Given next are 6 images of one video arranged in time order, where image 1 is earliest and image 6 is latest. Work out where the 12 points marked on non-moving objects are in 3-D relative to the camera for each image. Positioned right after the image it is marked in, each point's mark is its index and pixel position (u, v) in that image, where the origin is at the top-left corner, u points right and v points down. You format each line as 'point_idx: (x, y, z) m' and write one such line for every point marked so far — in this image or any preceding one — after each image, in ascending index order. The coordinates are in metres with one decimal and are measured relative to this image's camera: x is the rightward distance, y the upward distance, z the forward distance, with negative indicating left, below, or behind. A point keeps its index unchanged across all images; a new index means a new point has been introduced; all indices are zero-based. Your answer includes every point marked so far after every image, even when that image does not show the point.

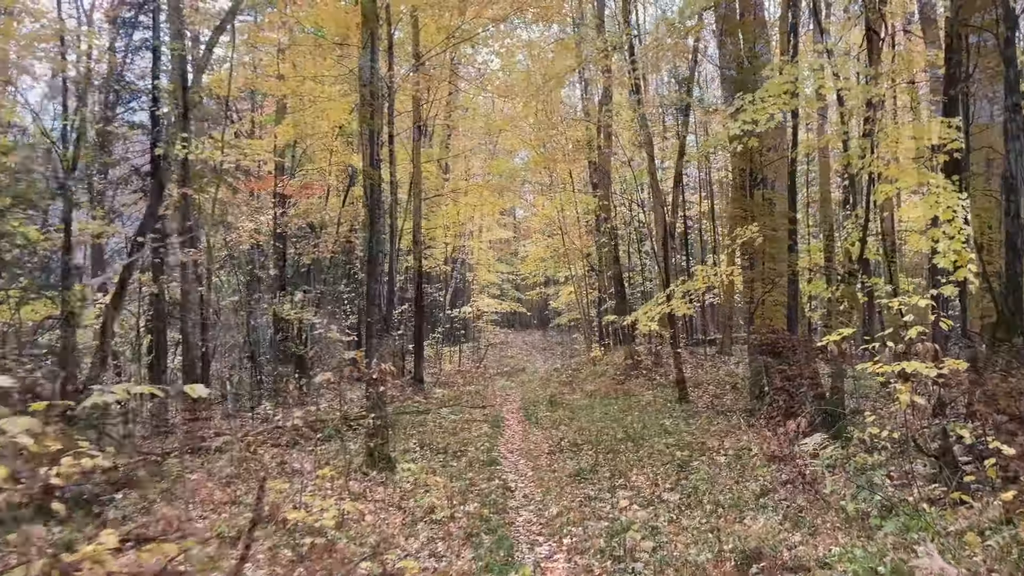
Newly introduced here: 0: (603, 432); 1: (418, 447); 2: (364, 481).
0: (+1.2, -1.9, +10.9) m
1: (-1.2, -2.1, +10.5) m
2: (-1.5, -2.0, +8.2) m
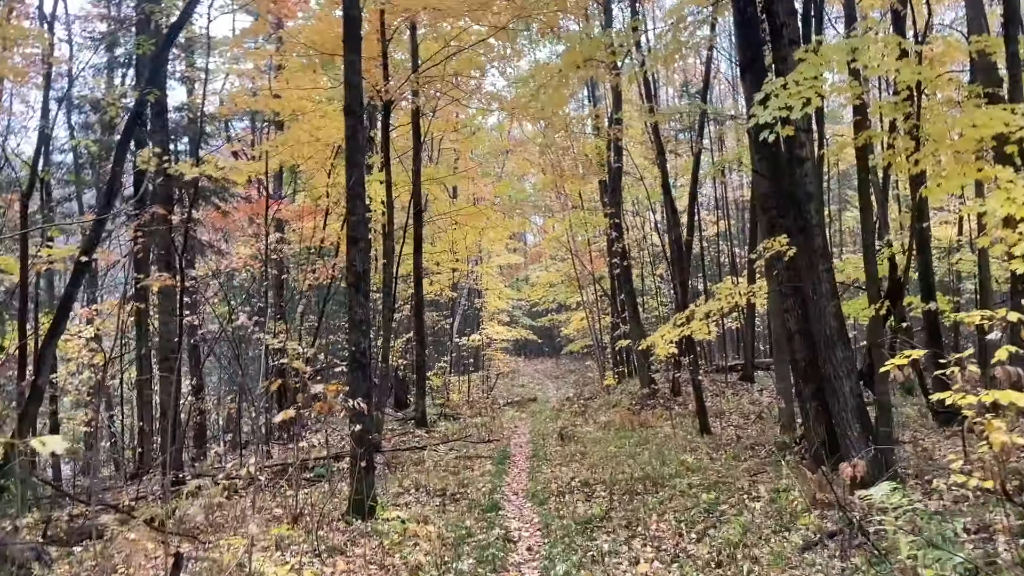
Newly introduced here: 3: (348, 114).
0: (+1.3, -2.2, +9.8) m
1: (-1.2, -2.4, +9.5) m
2: (-1.5, -2.2, +7.2) m
3: (-1.6, +1.7, +7.9) m
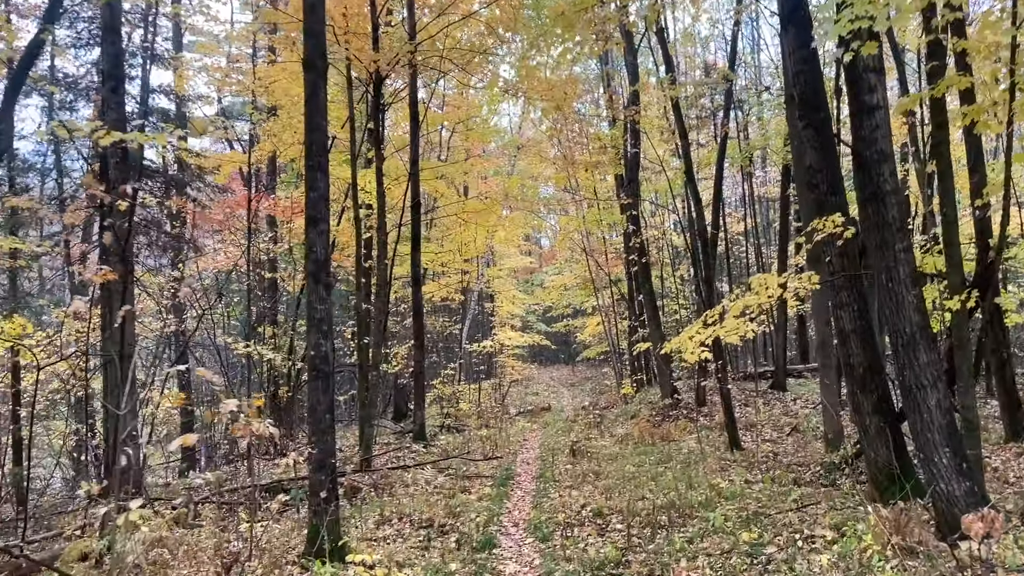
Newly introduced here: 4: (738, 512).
0: (+1.3, -2.1, +8.3) m
1: (-1.2, -2.3, +8.1) m
2: (-1.5, -2.1, +5.8) m
3: (-1.7, +1.8, +6.5) m
4: (+2.0, -2.0, +7.1) m
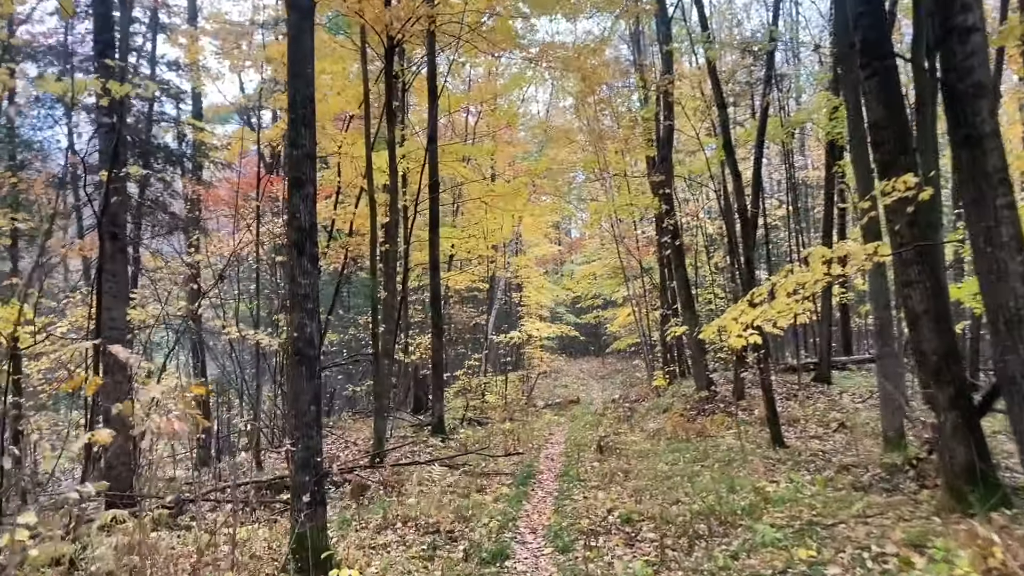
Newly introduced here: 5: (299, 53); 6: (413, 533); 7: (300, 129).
0: (+1.5, -1.9, +7.4) m
1: (-1.0, -2.1, +7.2) m
2: (-1.5, -1.9, +5.0) m
3: (-1.6, +2.0, +5.7) m
4: (+2.1, -1.8, +6.1) m
5: (-1.5, +1.7, +5.7) m
6: (-0.8, -2.1, +6.9) m
7: (-1.5, +1.1, +5.6) m
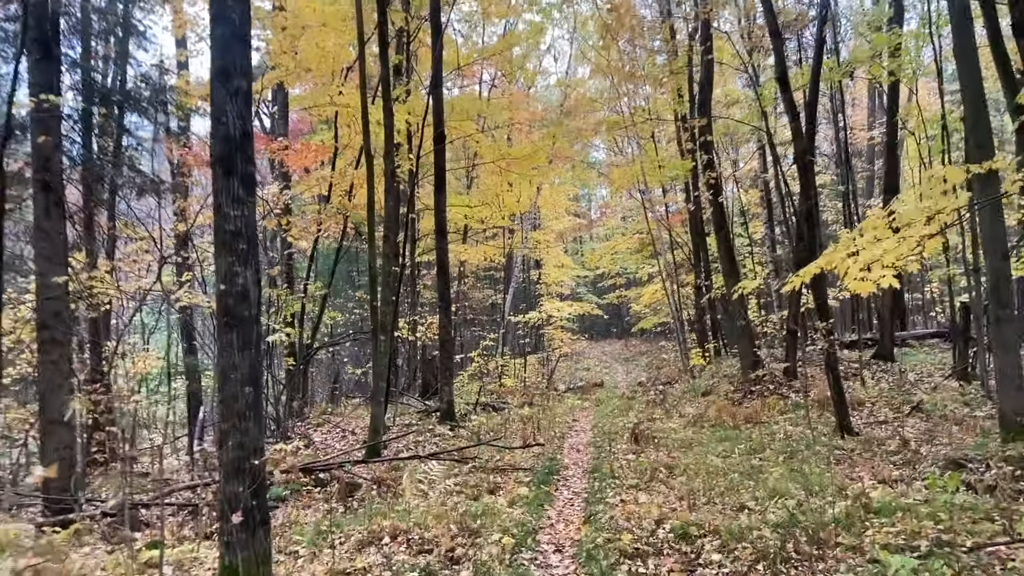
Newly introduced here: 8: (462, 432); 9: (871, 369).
0: (+1.6, -1.6, +5.8) m
1: (-0.9, -1.7, +5.7) m
2: (-1.4, -1.6, +3.4) m
3: (-1.5, +2.3, +4.1) m
4: (+2.2, -1.4, +4.5) m
5: (-1.4, +2.0, +4.0) m
6: (-0.7, -1.7, +5.3) m
7: (-1.4, +1.4, +4.0) m
8: (-0.7, -1.9, +10.9) m
9: (+5.5, -1.2, +12.4) m
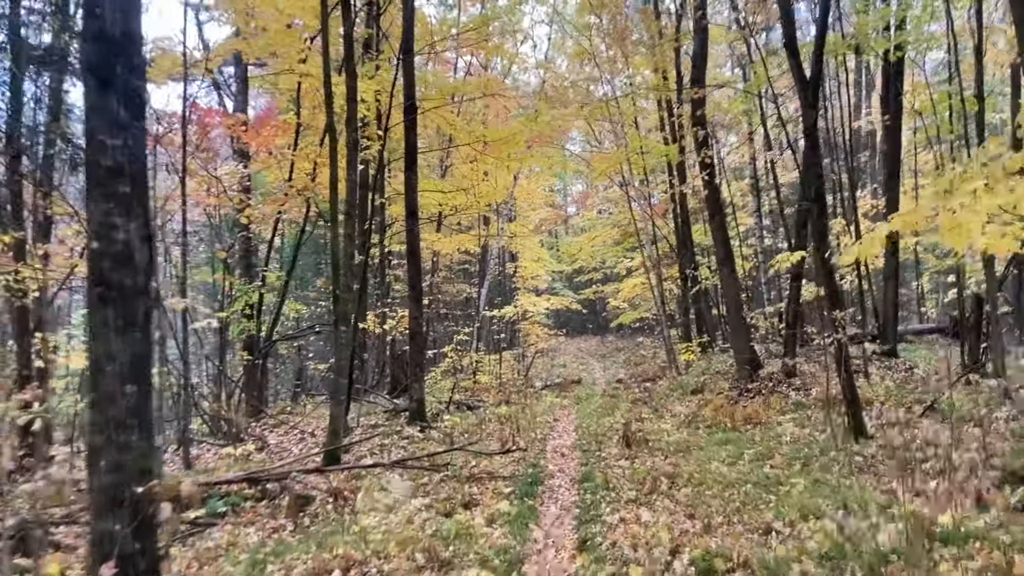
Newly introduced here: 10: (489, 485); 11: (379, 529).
0: (+1.5, -1.4, +4.8) m
1: (-1.0, -1.6, +4.6) m
2: (-1.4, -1.5, +2.3) m
3: (-1.5, +2.4, +3.0) m
4: (+2.1, -1.3, +3.5) m
5: (-1.5, +2.1, +2.9) m
6: (-0.8, -1.6, +4.2) m
7: (-1.4, +1.6, +2.9) m
8: (-1.0, -1.8, +9.8) m
9: (+5.2, -1.1, +11.5) m
10: (-0.2, -1.7, +6.8) m
11: (-0.9, -1.6, +5.4) m
